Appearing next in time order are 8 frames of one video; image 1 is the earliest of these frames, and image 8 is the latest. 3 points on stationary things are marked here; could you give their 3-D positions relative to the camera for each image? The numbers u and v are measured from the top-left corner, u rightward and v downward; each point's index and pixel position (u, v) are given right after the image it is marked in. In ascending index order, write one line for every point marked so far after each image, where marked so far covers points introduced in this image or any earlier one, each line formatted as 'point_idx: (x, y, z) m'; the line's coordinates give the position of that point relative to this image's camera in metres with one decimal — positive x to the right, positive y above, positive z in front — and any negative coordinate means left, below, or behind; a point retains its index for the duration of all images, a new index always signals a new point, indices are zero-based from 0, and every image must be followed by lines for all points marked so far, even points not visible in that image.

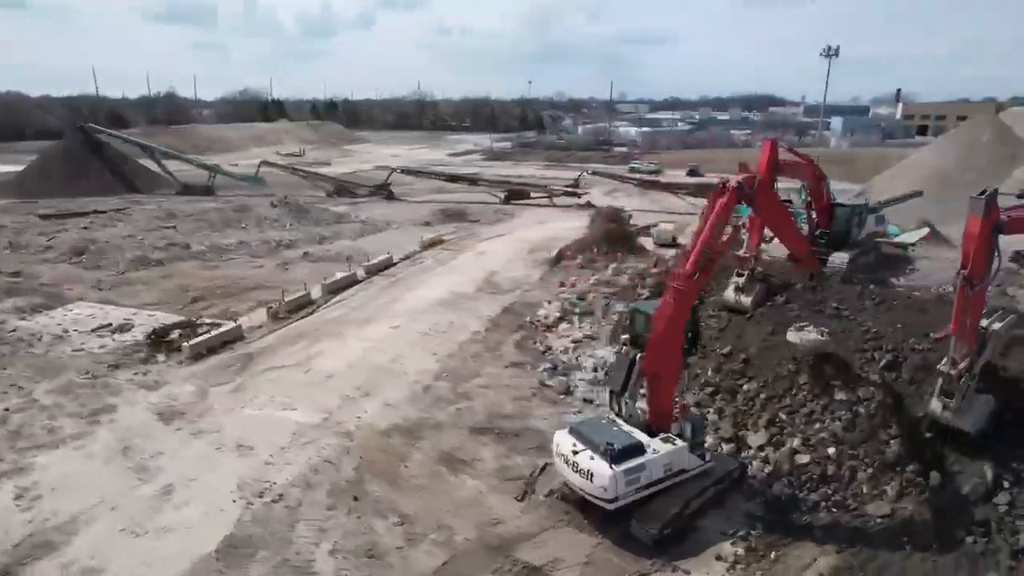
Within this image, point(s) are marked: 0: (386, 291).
0: (-3.2, -0.1, +16.8) m
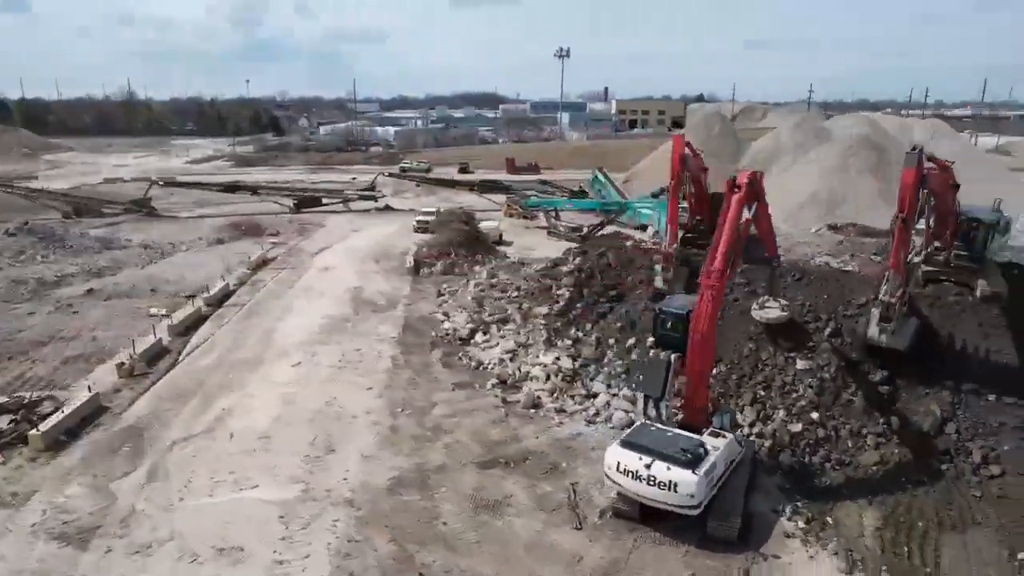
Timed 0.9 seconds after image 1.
0: (-5.7, -0.8, +14.3) m
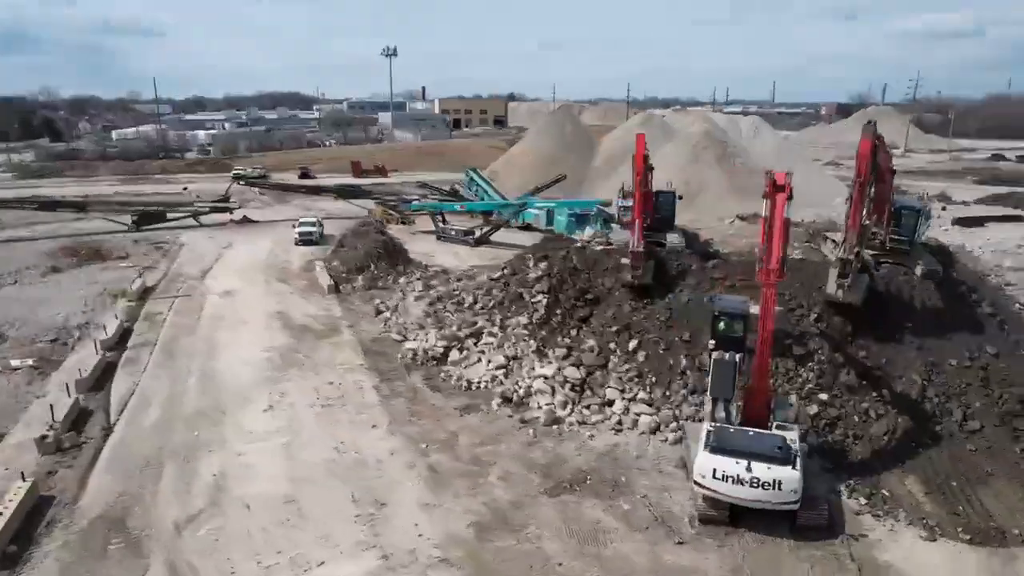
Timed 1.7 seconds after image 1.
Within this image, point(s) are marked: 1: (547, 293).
0: (-6.2, -1.5, +12.1) m
1: (+0.7, -0.1, +13.0) m
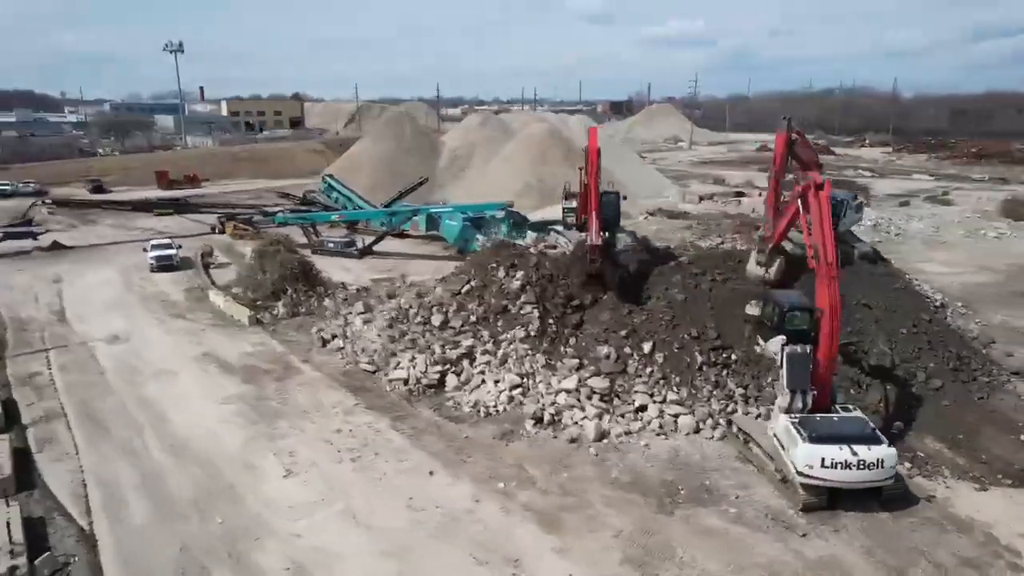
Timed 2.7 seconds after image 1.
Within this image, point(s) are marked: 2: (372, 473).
0: (-5.7, -2.2, +9.6) m
1: (+0.5, -0.3, +12.5) m
2: (-1.9, -2.5, +8.7) m
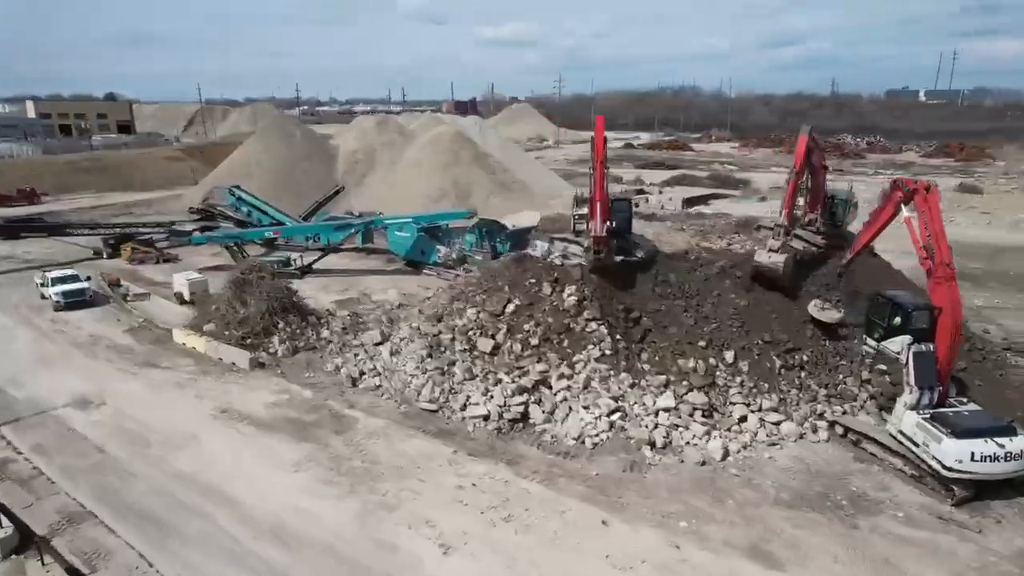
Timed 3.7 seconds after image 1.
0: (-3.6, -2.9, +7.7) m
1: (+1.6, -0.5, +11.9) m
2: (+0.3, -2.9, +7.7) m
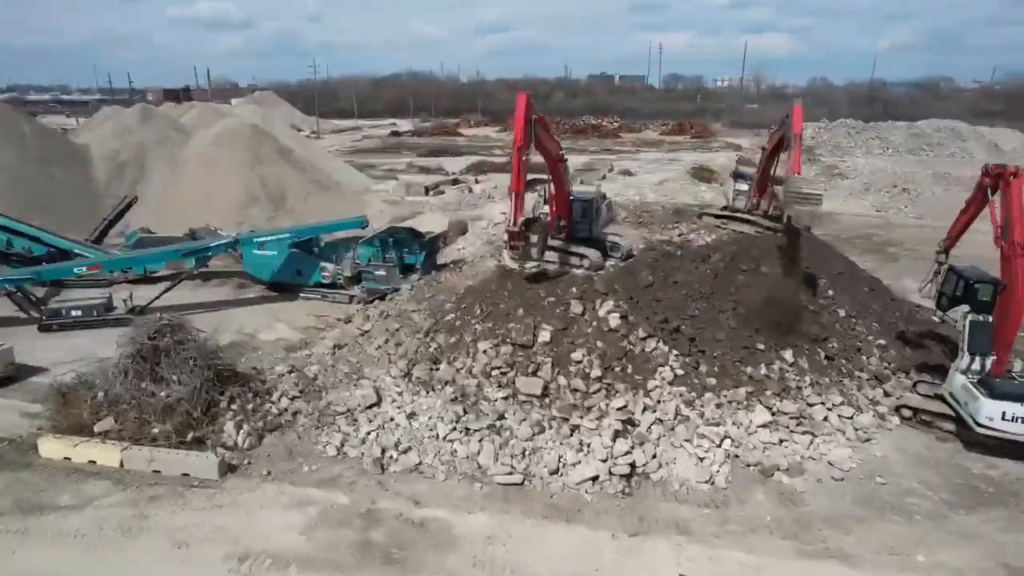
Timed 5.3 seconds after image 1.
0: (-0.7, -3.7, +4.7) m
1: (+2.2, -0.7, +10.5) m
2: (+2.9, -3.2, +6.2) m
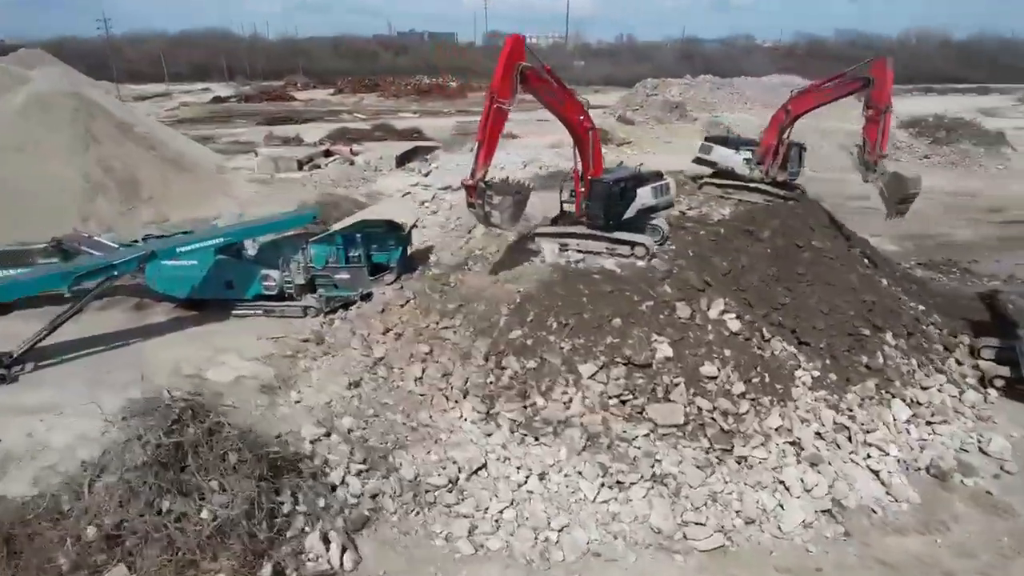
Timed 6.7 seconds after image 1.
0: (+2.6, -4.1, +3.1) m
1: (+3.5, -0.6, +9.2) m
2: (+5.6, -3.2, +5.4) m
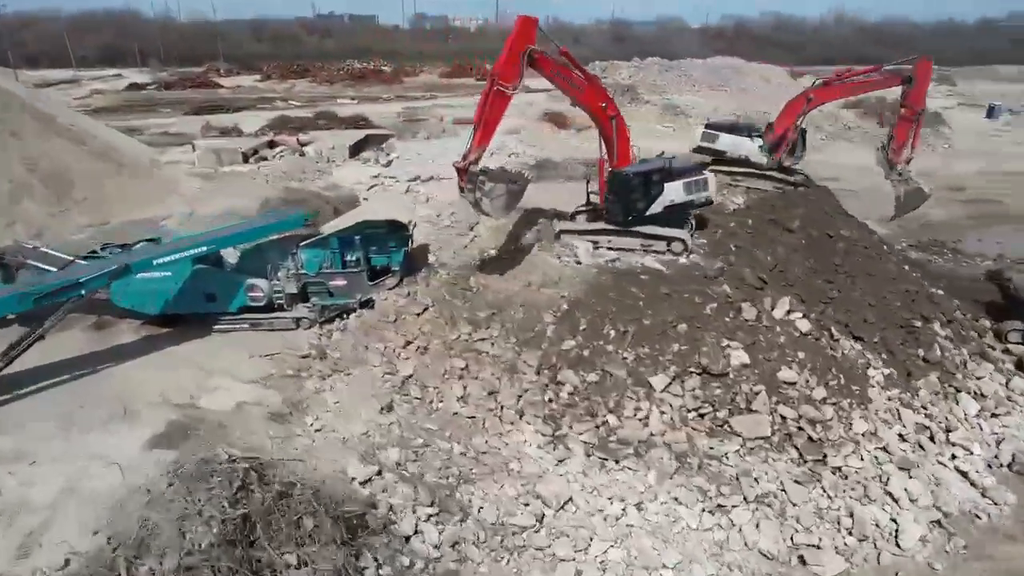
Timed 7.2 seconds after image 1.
0: (+4.1, -4.2, +2.6) m
1: (+4.2, -0.5, +8.7) m
2: (+6.8, -3.1, +5.3) m
